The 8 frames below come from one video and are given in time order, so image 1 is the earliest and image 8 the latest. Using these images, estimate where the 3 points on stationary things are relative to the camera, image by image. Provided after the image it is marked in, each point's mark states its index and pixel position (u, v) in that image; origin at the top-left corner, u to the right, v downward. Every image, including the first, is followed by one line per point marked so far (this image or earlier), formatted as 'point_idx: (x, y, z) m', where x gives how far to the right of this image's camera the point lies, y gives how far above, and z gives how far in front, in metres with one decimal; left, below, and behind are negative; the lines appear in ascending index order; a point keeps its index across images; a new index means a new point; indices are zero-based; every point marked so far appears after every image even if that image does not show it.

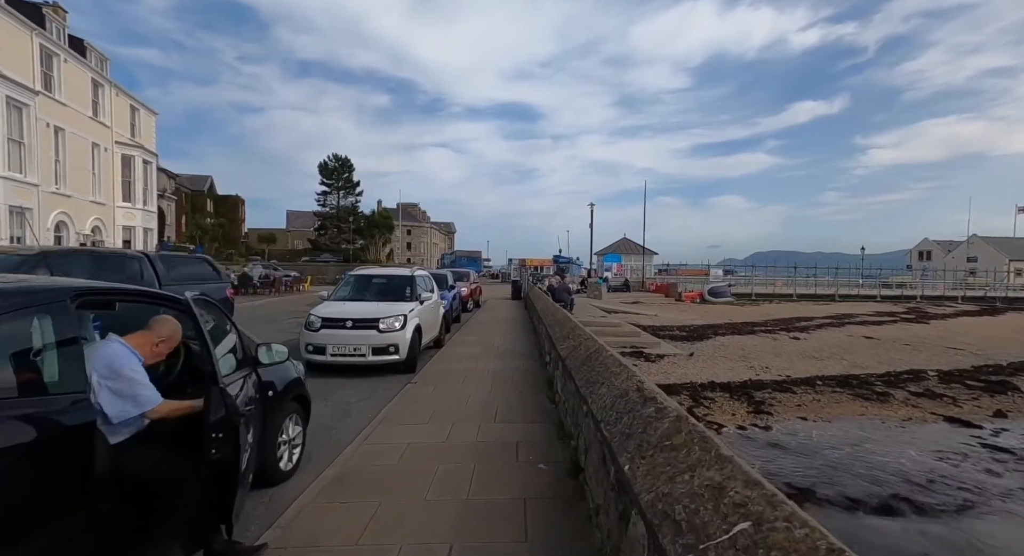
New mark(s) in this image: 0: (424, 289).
0: (-1.9, -0.2, +10.3) m
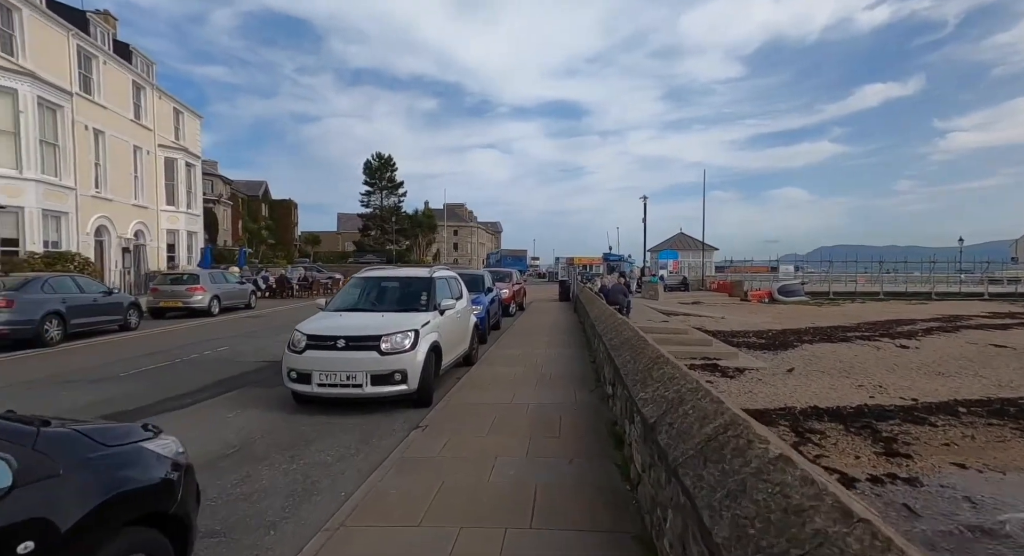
0: (-1.1, -0.3, +8.2) m
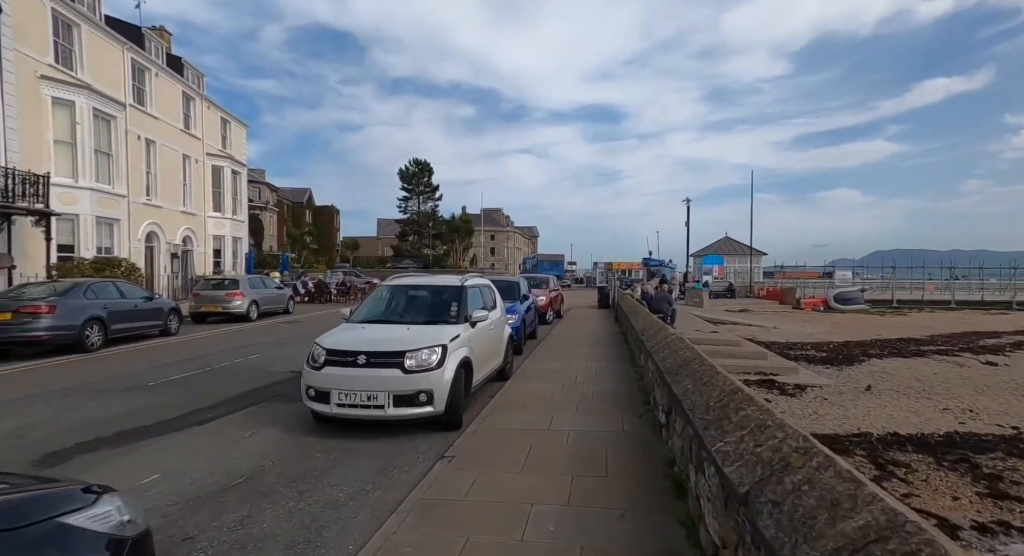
0: (-0.6, -0.4, +7.6) m
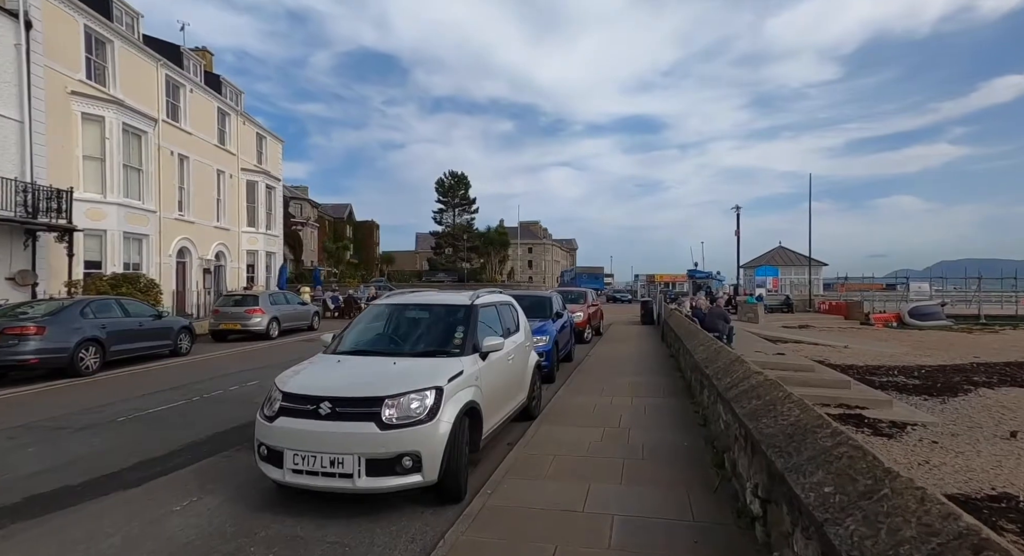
0: (-0.2, -0.6, +6.1) m
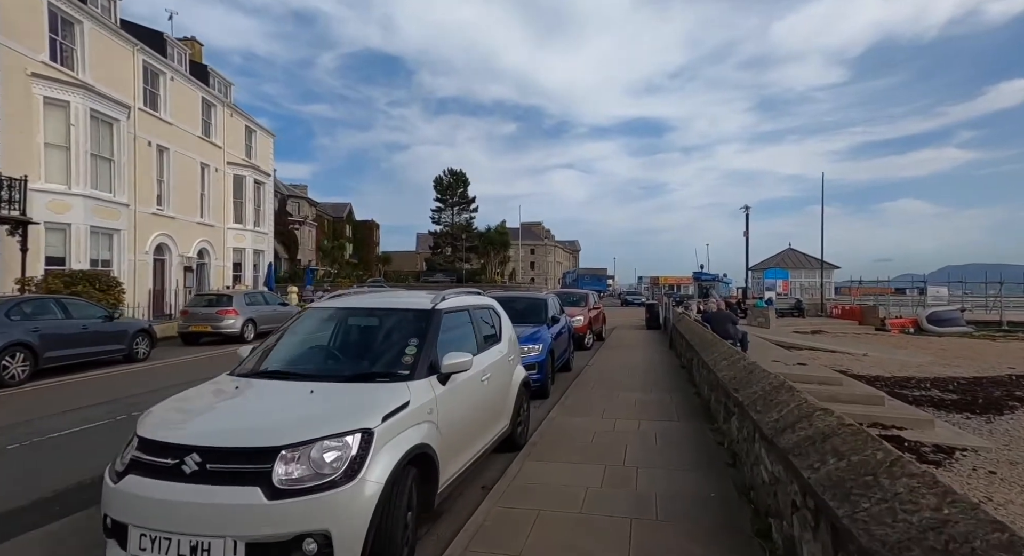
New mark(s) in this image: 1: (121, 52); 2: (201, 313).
0: (-0.5, -0.6, +4.8) m
1: (-15.2, +8.8, +19.2) m
2: (-9.8, -1.1, +15.6) m
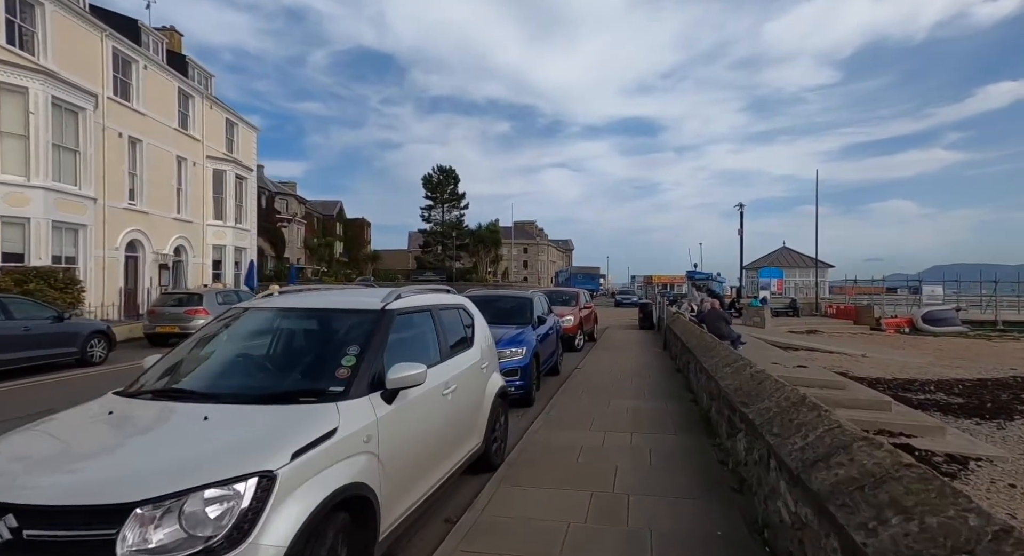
0: (-0.7, -0.5, +4.0) m
1: (-15.6, +8.8, +18.2) m
2: (-10.2, -1.0, +14.7) m
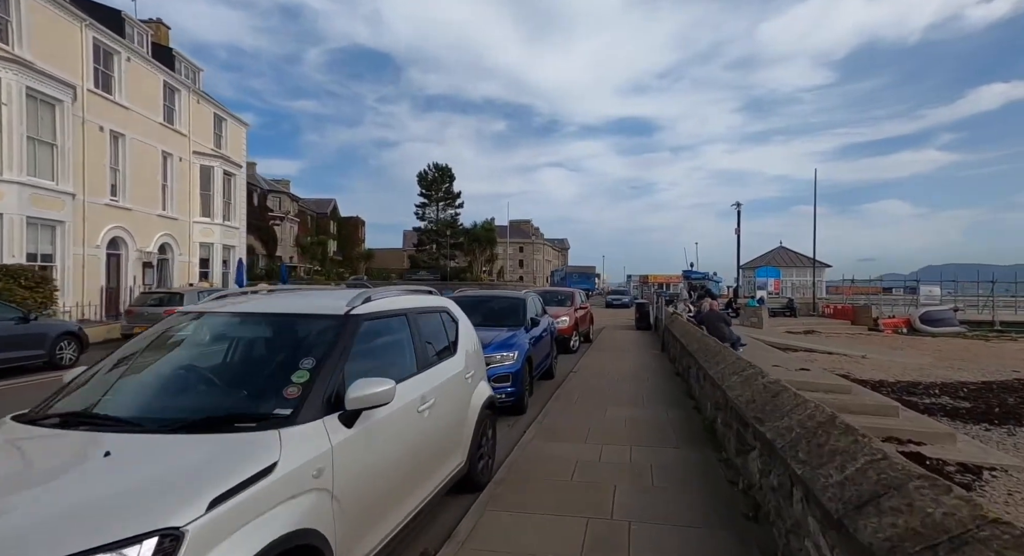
0: (-0.8, -0.5, +3.5) m
1: (-15.8, +8.9, +17.6) m
2: (-10.4, -1.0, +14.1) m
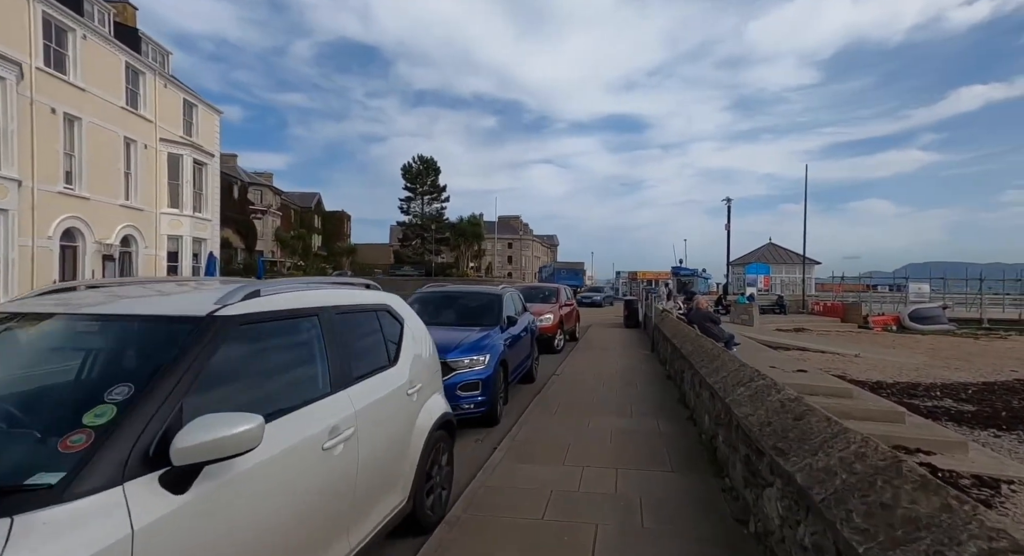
0: (-1.1, -0.5, +2.6) m
1: (-16.4, +9.1, +16.2) m
2: (-10.9, -0.8, +13.0) m
